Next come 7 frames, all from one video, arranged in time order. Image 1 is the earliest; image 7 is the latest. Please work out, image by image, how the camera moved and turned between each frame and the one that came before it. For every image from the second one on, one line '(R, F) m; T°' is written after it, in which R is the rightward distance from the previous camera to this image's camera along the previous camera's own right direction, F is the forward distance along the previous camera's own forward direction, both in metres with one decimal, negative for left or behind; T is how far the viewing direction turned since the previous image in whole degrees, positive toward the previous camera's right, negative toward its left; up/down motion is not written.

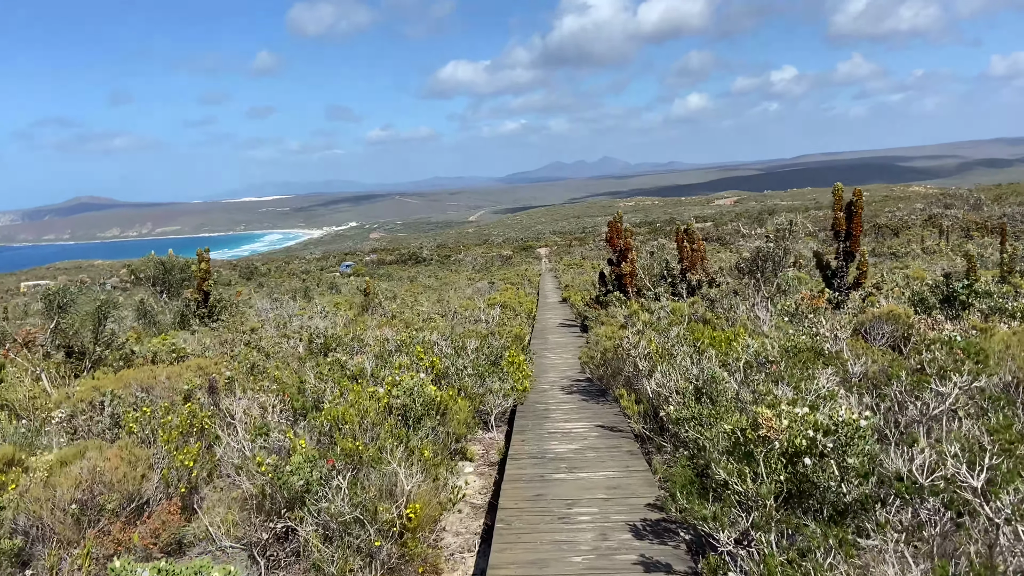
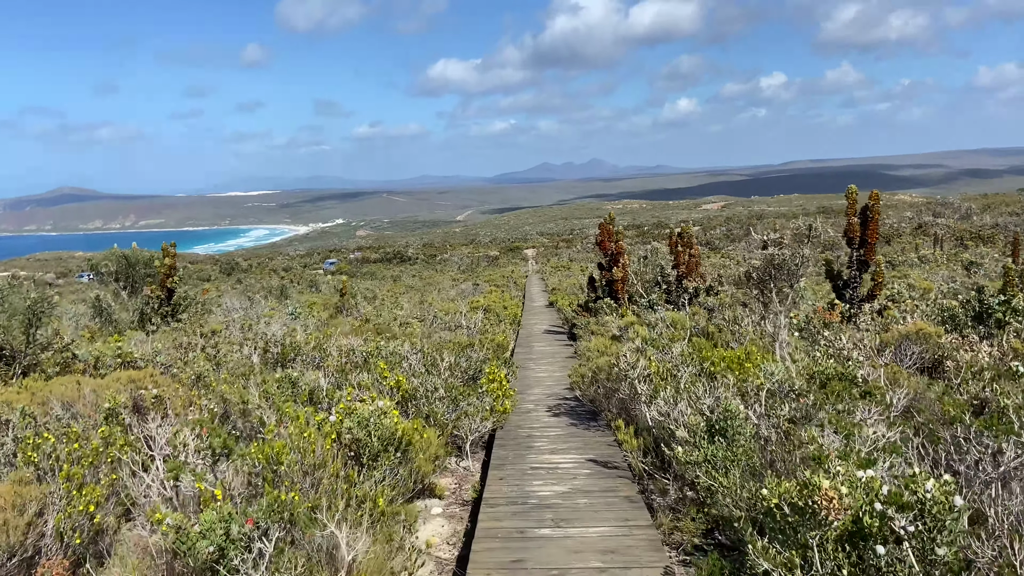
(0.0, +0.8) m; +1°
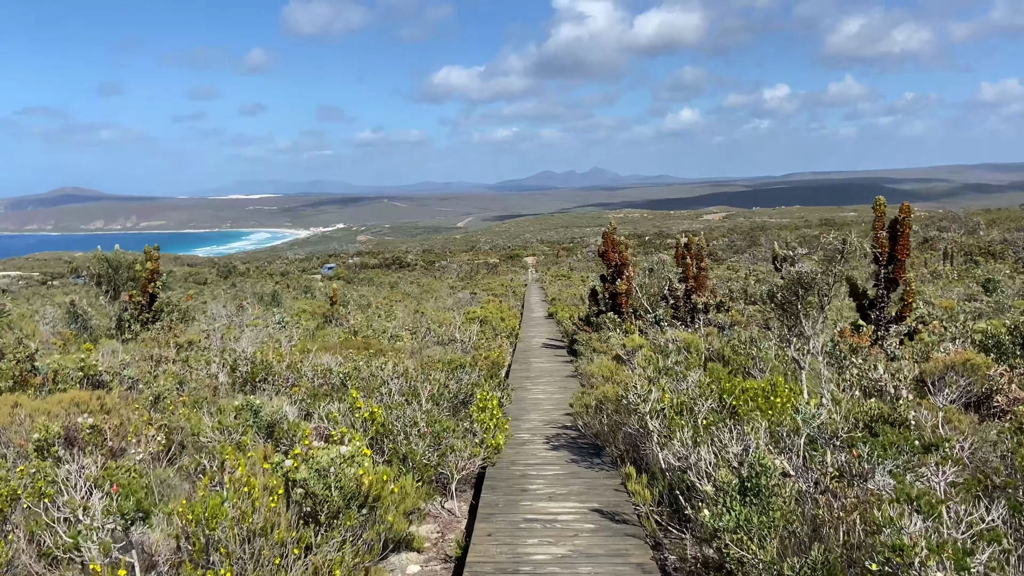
(0.0, +0.6) m; 0°
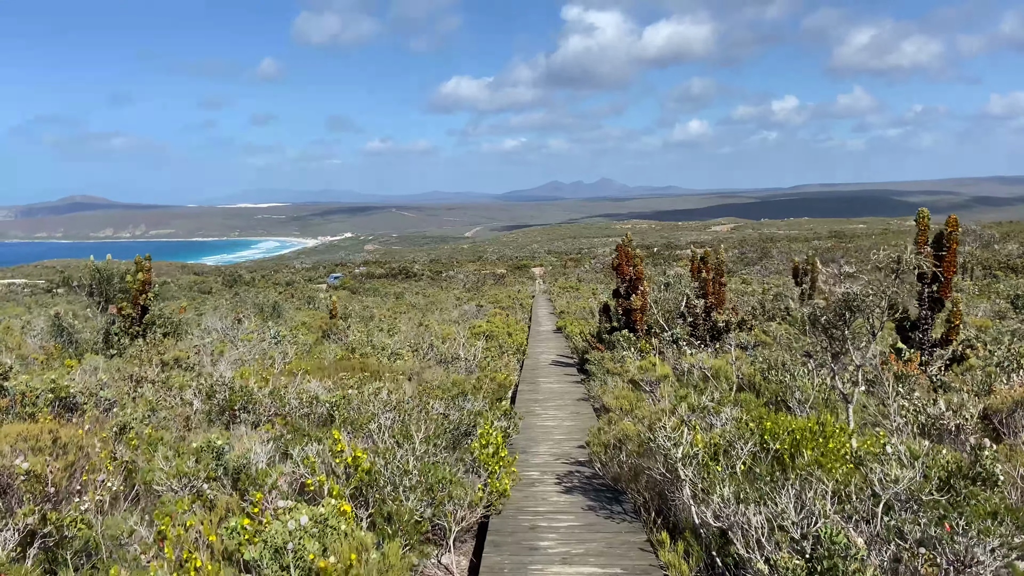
(0.0, +0.6) m; -1°
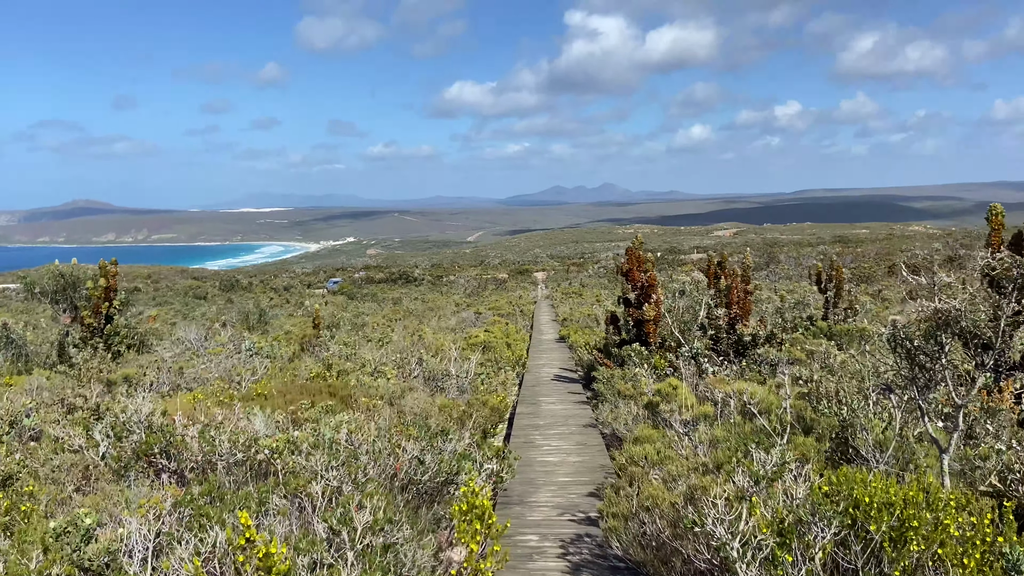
(+0.1, +1.1) m; 0°
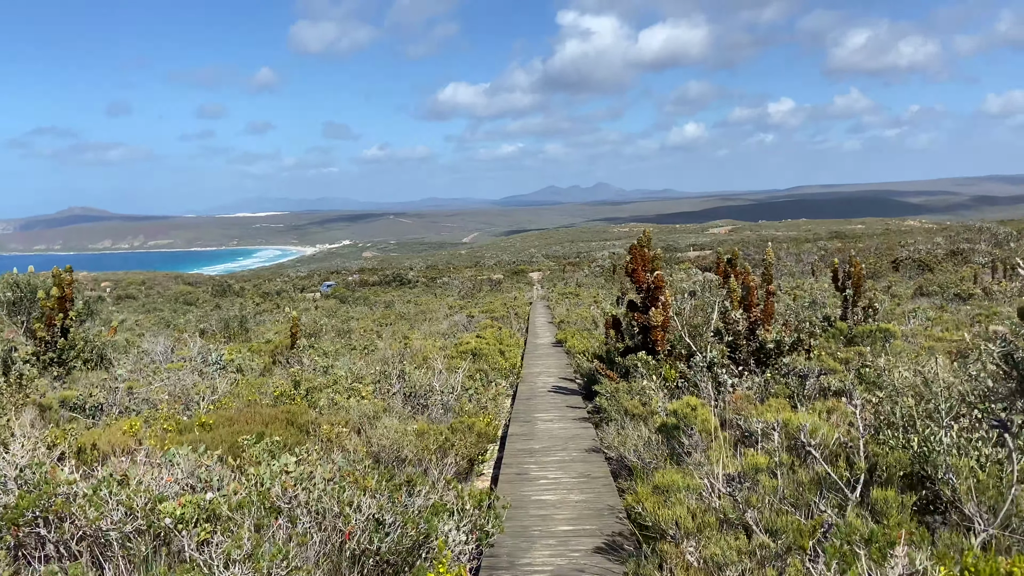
(+0.1, +1.0) m; 0°
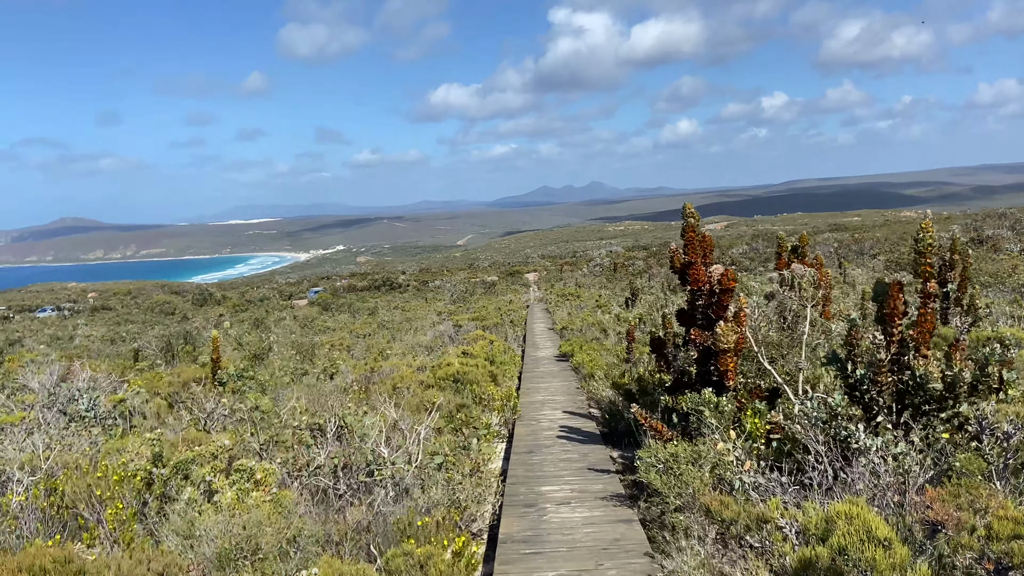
(0.0, +2.9) m; 0°
